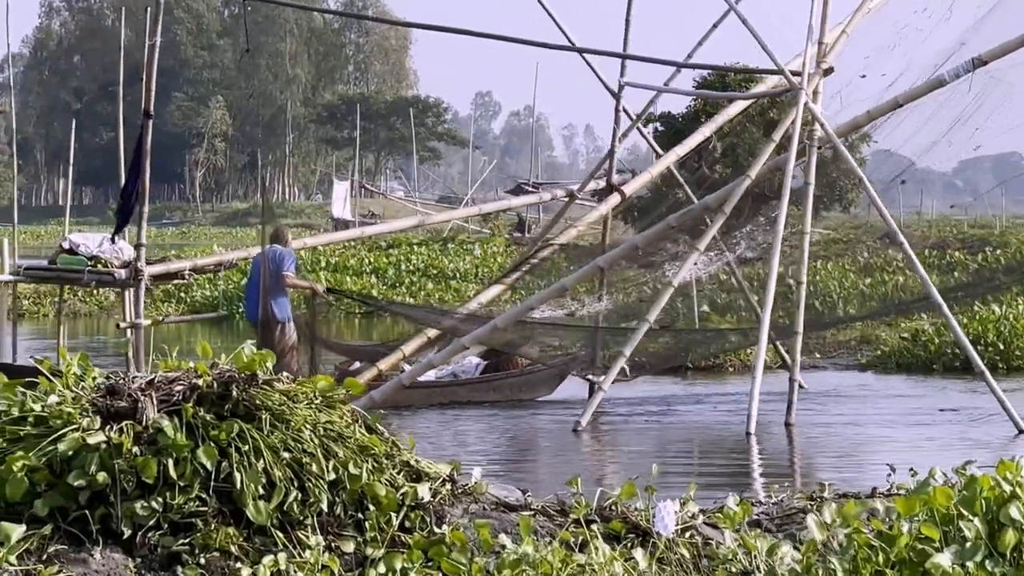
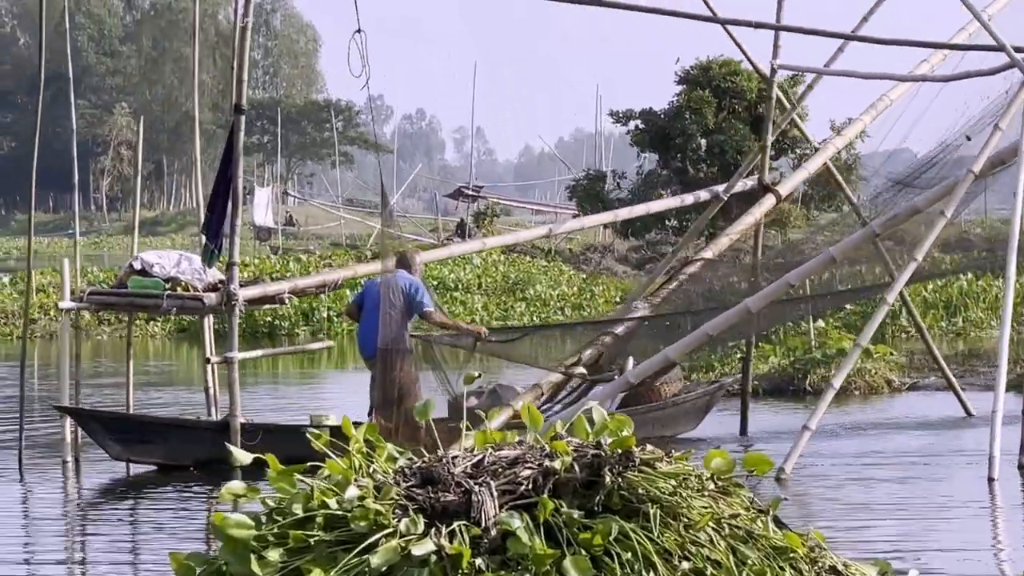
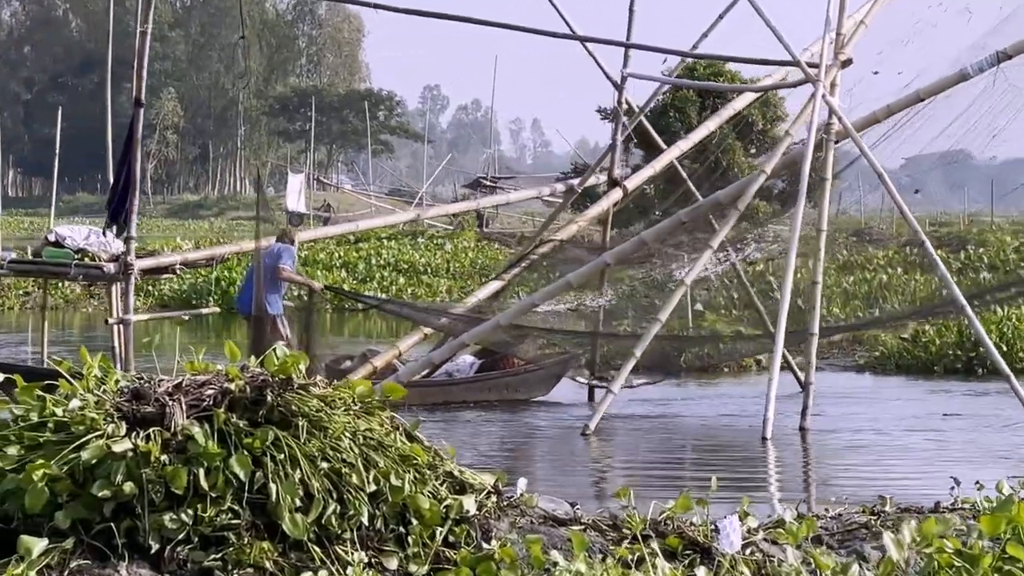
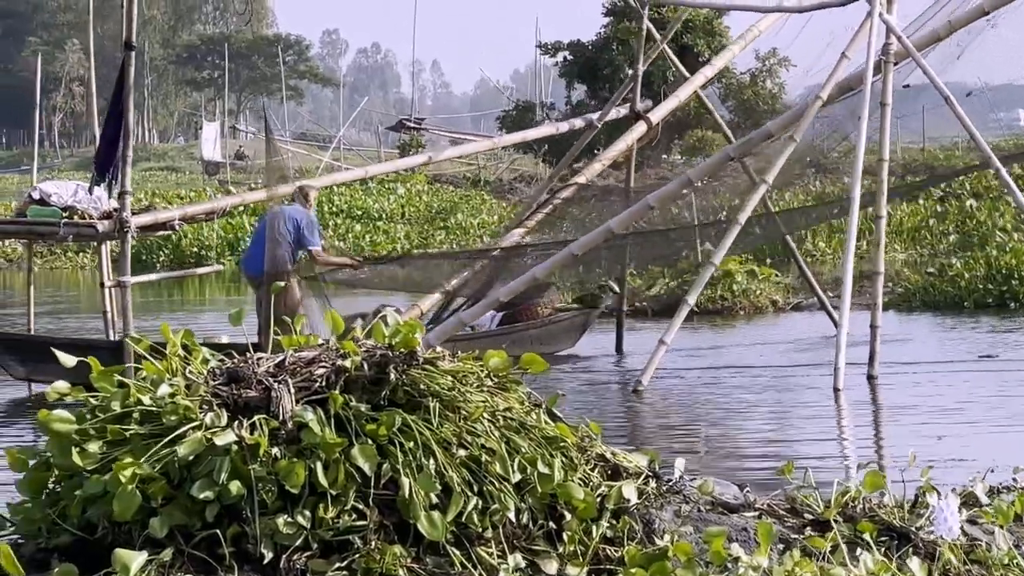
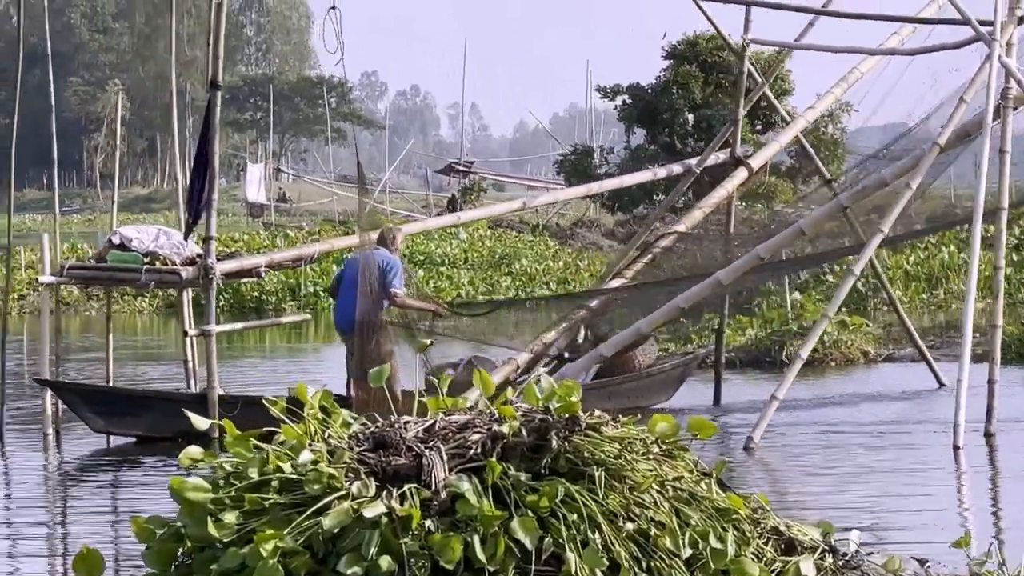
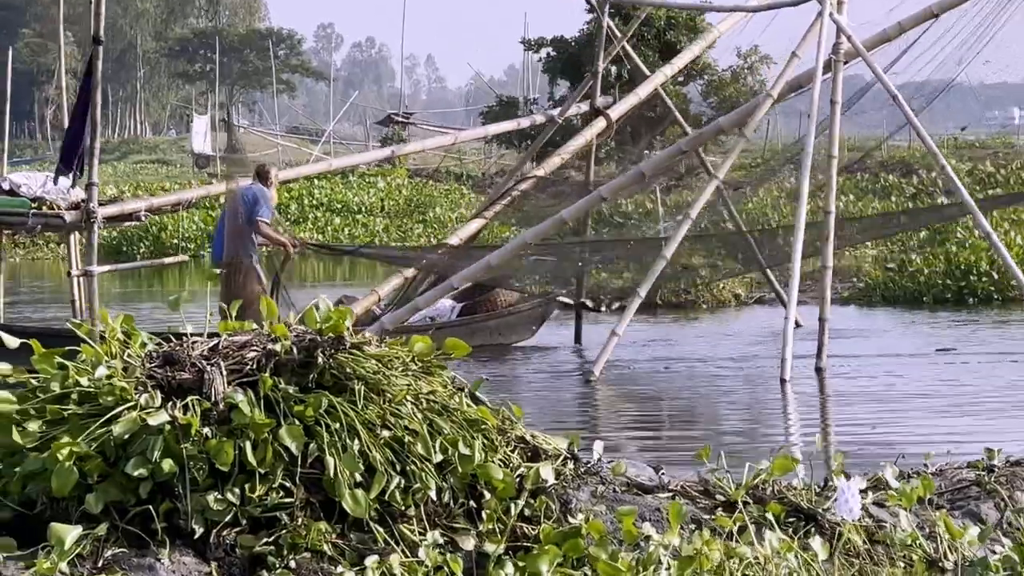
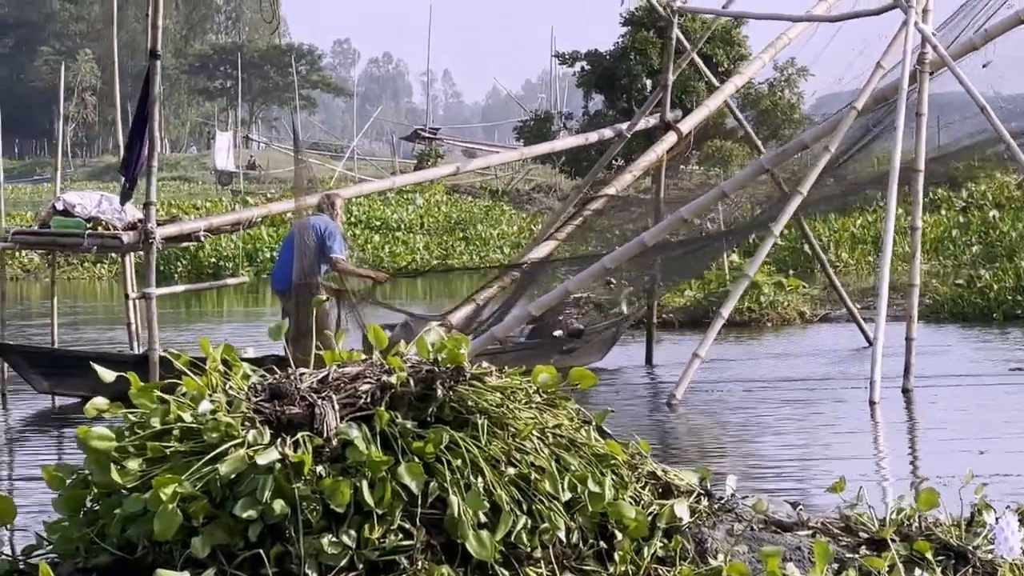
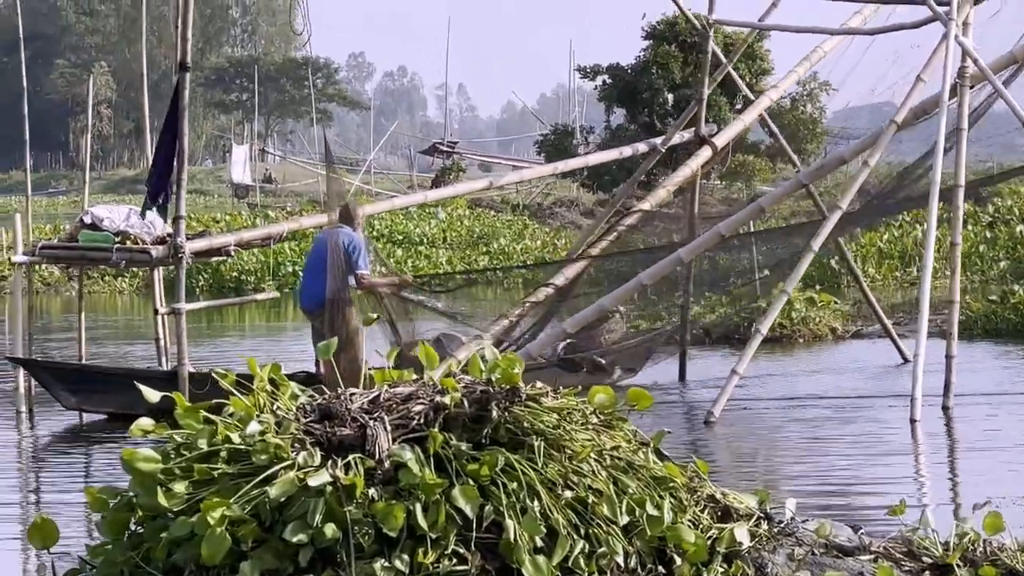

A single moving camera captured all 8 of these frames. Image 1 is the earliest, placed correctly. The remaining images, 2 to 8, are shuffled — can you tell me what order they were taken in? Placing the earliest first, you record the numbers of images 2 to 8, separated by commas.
3, 6, 4, 7, 8, 5, 2
